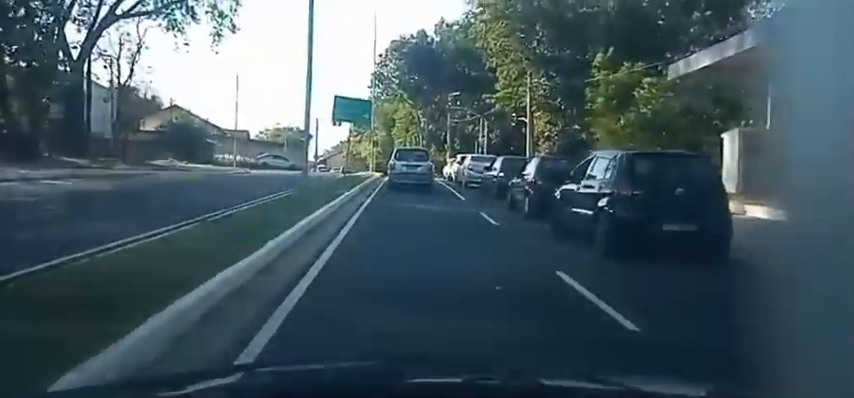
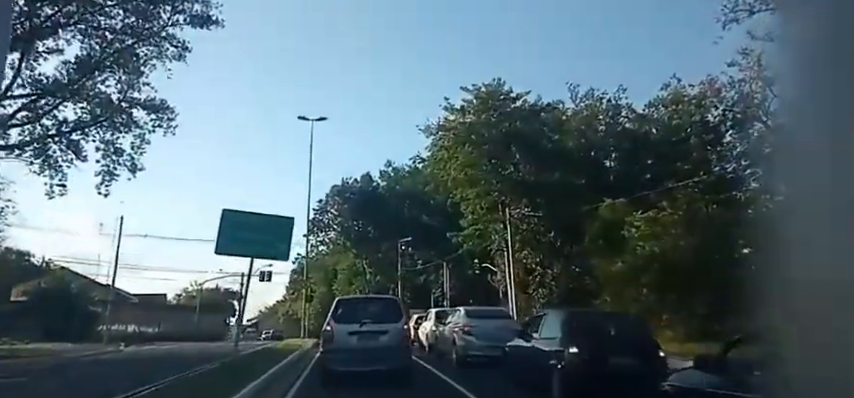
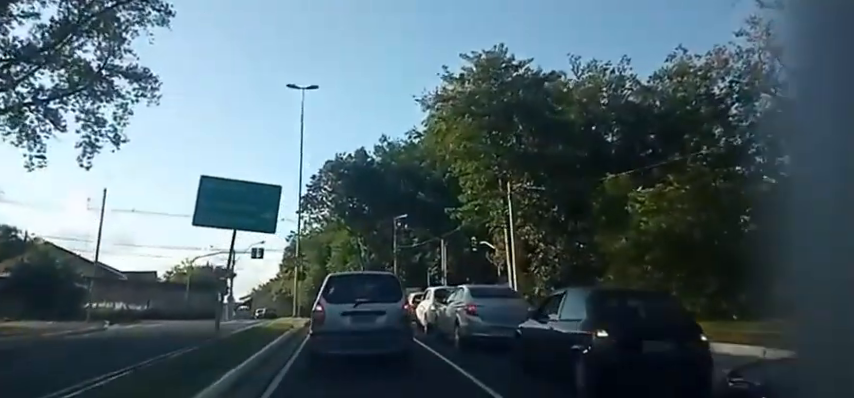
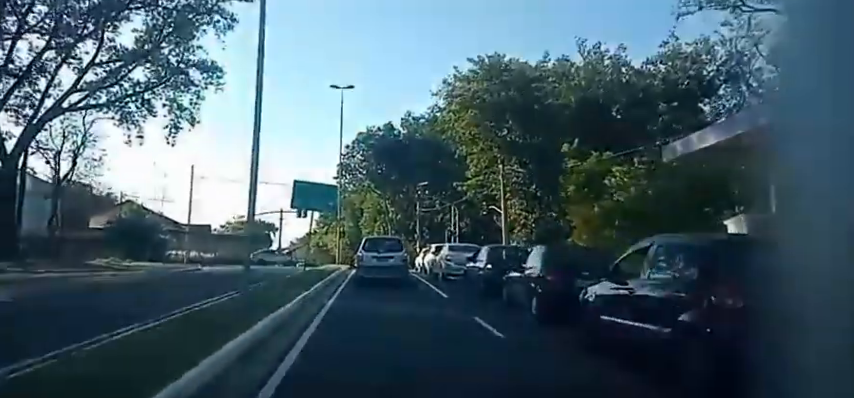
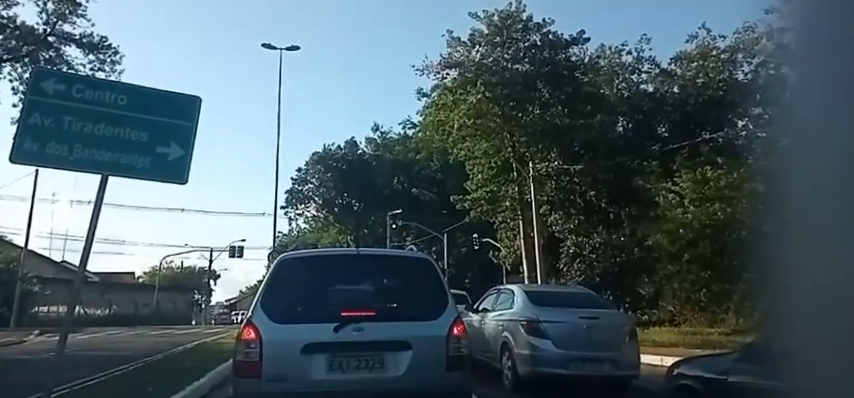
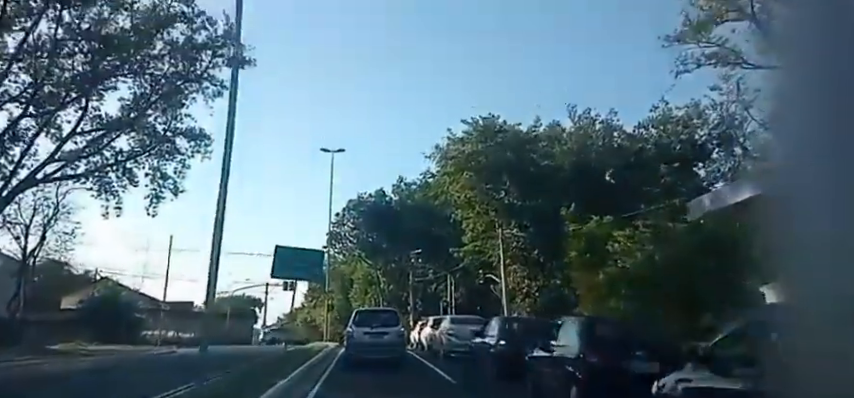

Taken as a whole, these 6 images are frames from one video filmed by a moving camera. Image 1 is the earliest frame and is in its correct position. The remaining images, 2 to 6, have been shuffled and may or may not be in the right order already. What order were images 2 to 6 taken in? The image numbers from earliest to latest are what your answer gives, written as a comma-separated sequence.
4, 6, 2, 3, 5
